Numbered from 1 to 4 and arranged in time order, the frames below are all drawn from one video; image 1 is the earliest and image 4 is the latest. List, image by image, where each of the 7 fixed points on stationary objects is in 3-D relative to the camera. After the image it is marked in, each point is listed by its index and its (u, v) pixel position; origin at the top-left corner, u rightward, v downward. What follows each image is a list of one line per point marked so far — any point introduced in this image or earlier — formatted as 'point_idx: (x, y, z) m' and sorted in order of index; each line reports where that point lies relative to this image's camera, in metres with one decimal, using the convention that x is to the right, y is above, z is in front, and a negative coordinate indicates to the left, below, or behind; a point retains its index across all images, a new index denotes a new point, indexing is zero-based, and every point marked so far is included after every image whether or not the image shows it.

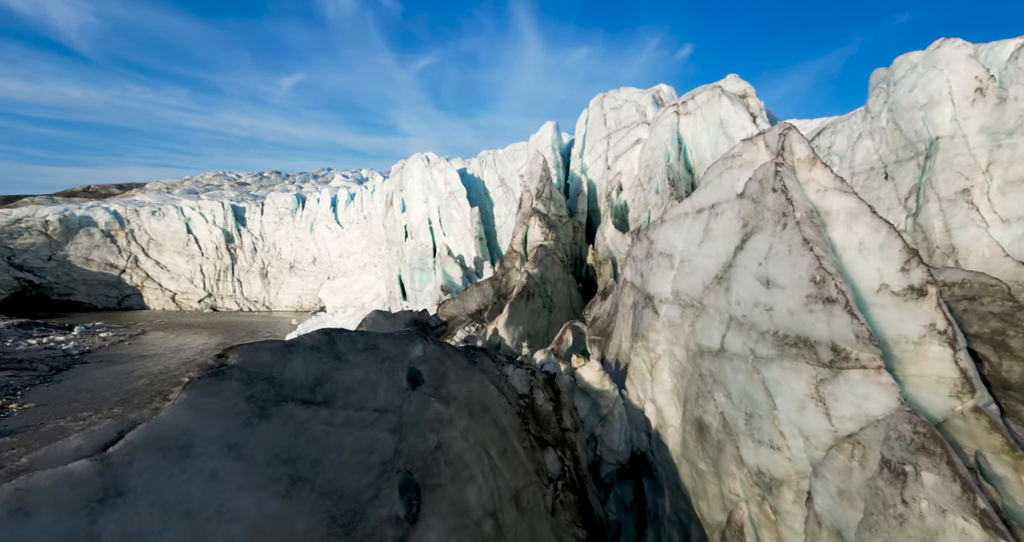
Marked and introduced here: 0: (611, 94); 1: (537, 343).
0: (+3.6, +6.5, +13.6) m
1: (+0.7, -1.9, +10.1) m
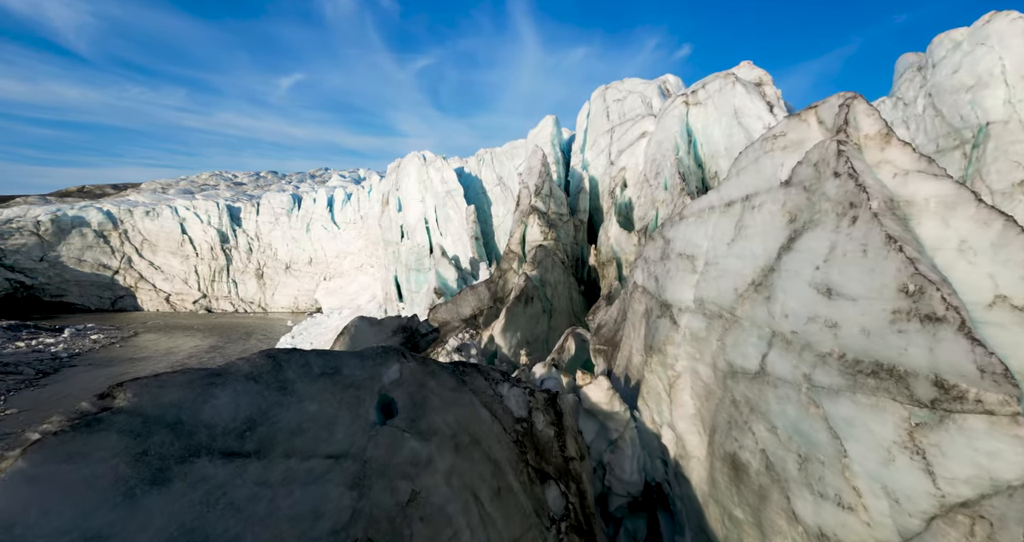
0: (+3.5, +6.4, +12.9) m
1: (+0.6, -2.0, +9.4) m
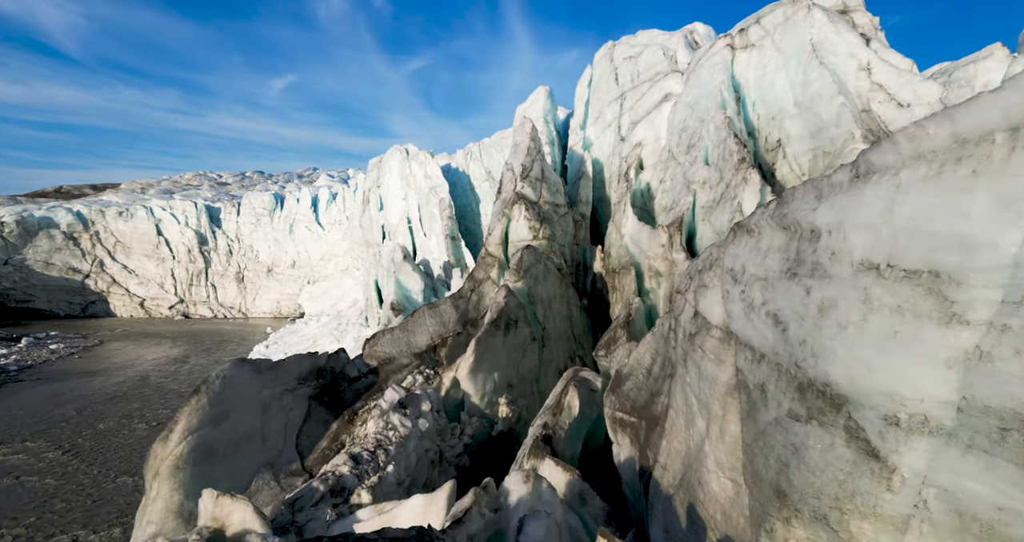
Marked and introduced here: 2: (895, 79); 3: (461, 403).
0: (+3.1, +6.2, +10.2) m
1: (+0.2, -2.2, +6.6) m
2: (+5.4, +2.7, +5.3) m
3: (-0.8, -2.1, +5.9) m
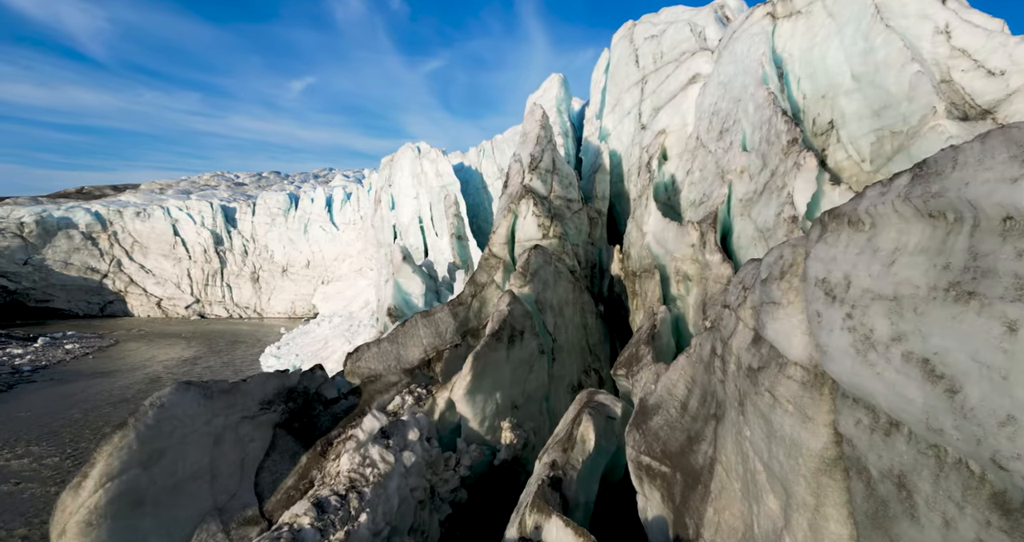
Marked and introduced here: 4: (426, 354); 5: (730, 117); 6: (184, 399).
0: (+3.3, +6.2, +9.3) m
1: (+0.2, -2.2, +5.8) m
2: (+5.4, +2.7, +4.3) m
3: (-0.8, -2.1, +5.1) m
4: (-1.3, -1.3, +6.0) m
5: (+3.4, +2.4, +5.9) m
6: (-3.3, -1.3, +3.9) m
